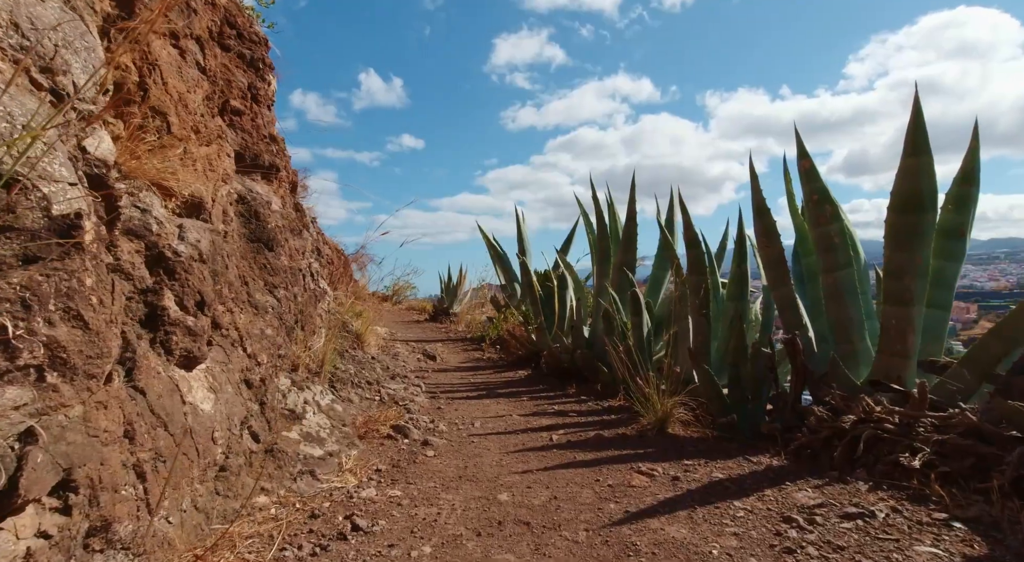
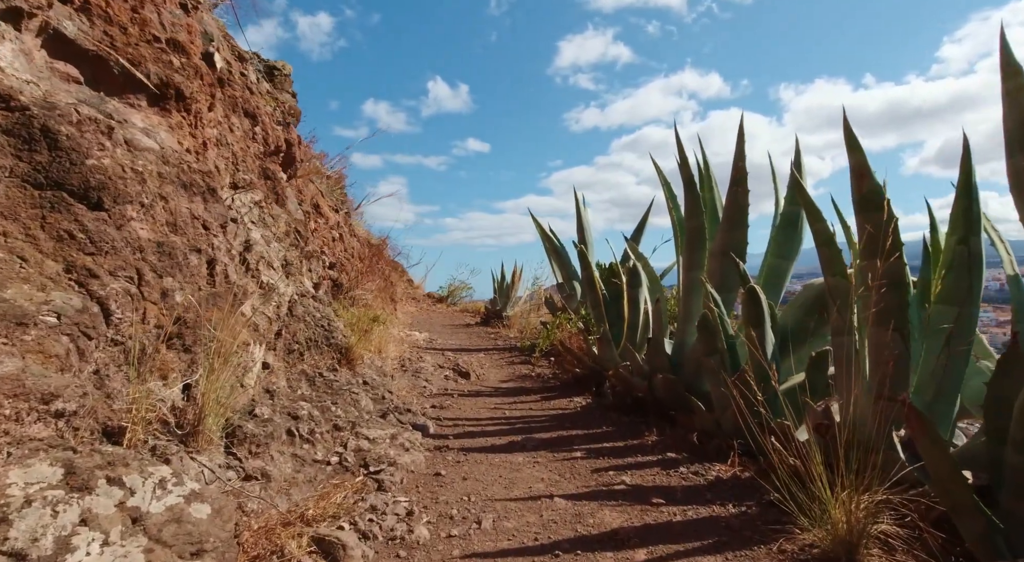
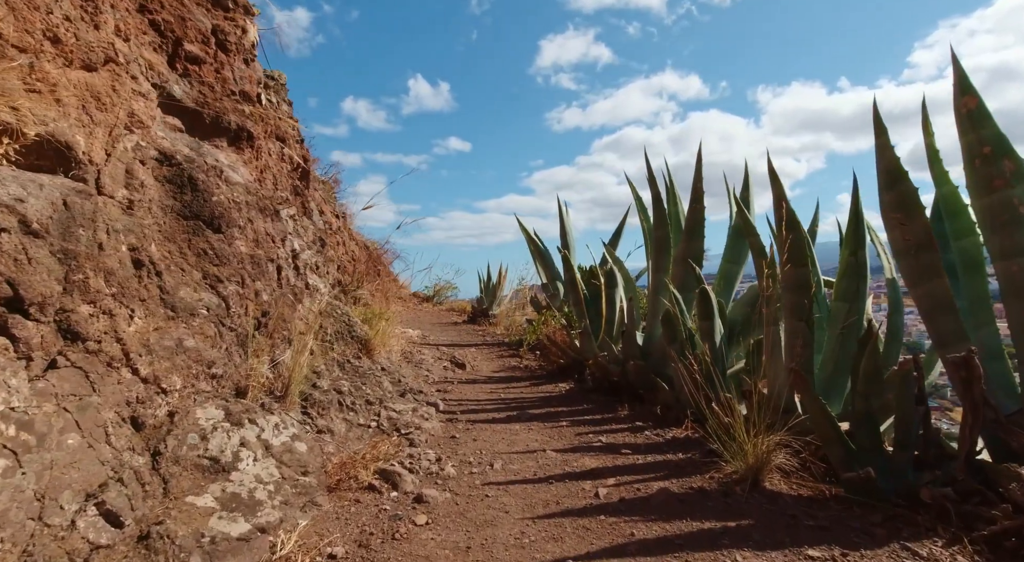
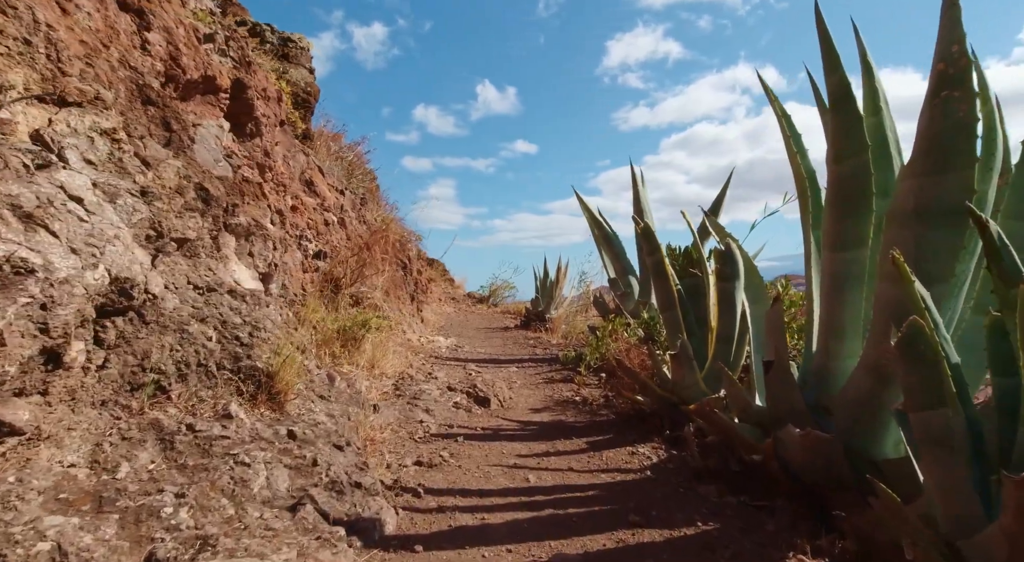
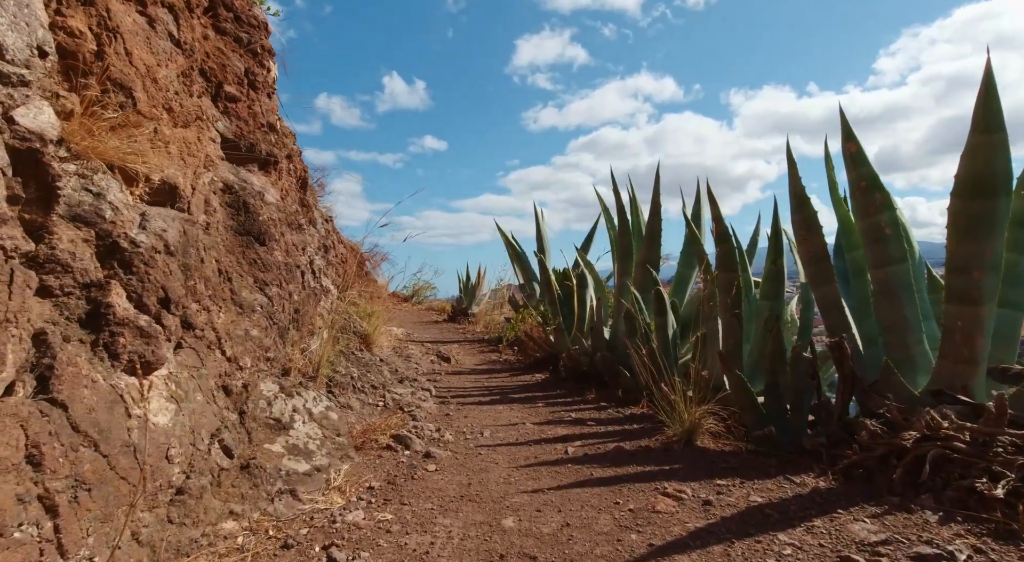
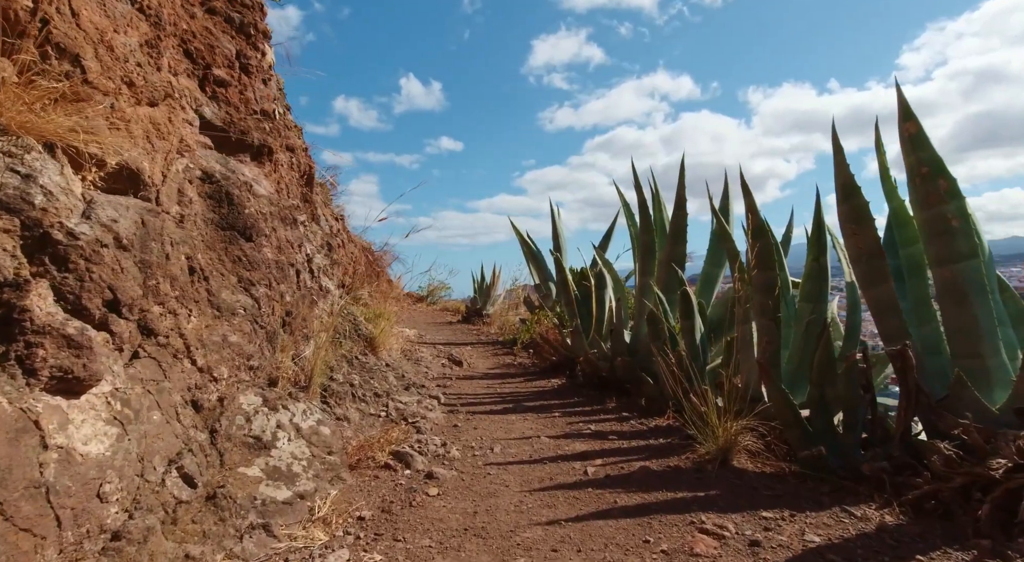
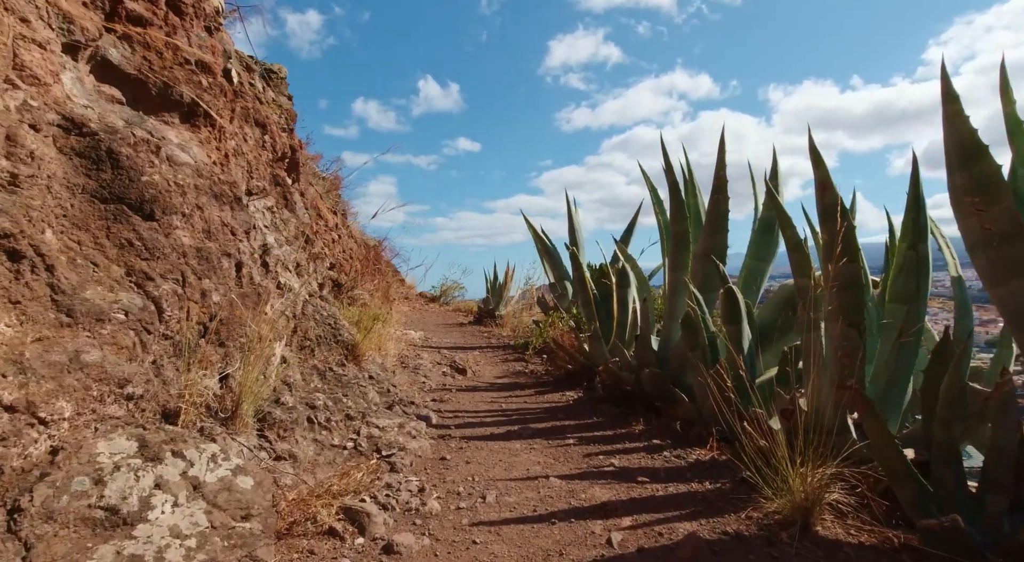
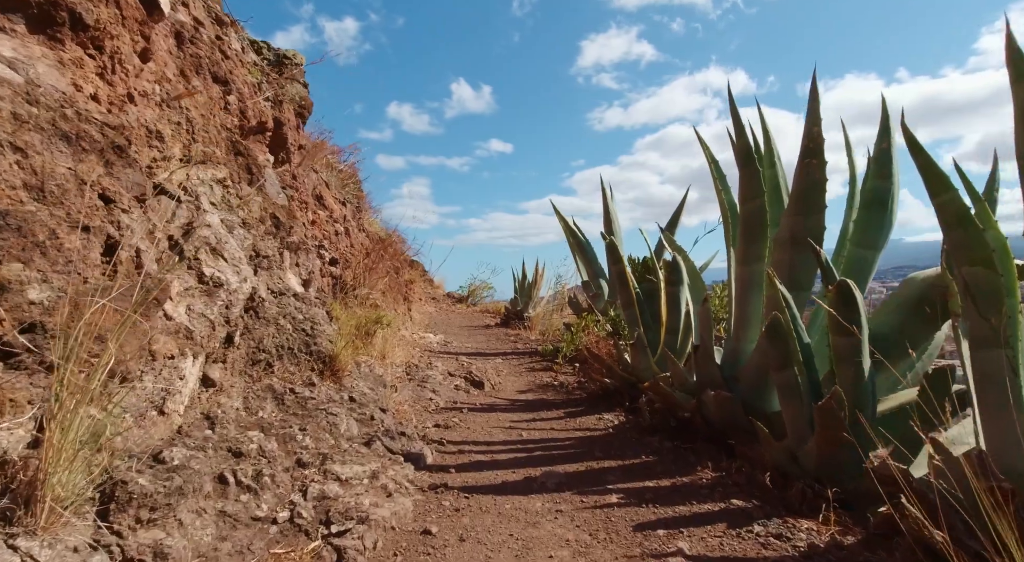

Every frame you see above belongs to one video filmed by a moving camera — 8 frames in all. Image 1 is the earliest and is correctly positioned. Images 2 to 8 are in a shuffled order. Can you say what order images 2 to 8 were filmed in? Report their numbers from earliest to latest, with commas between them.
5, 6, 3, 7, 2, 8, 4
